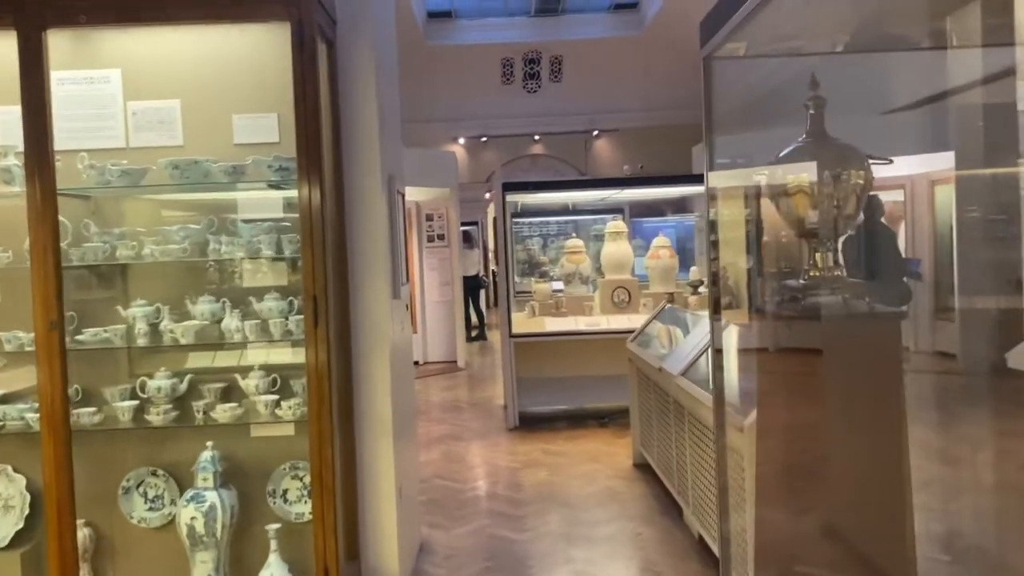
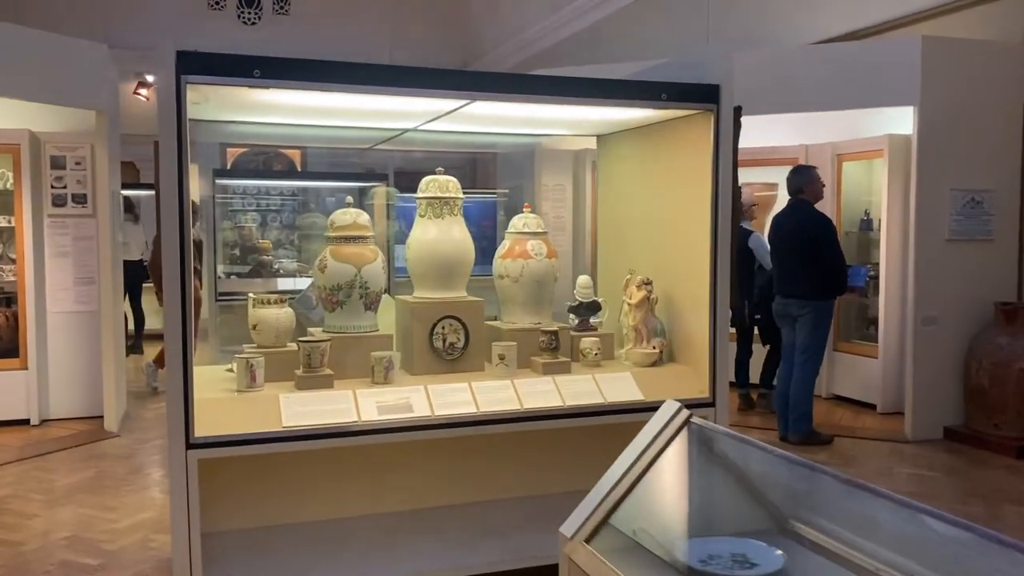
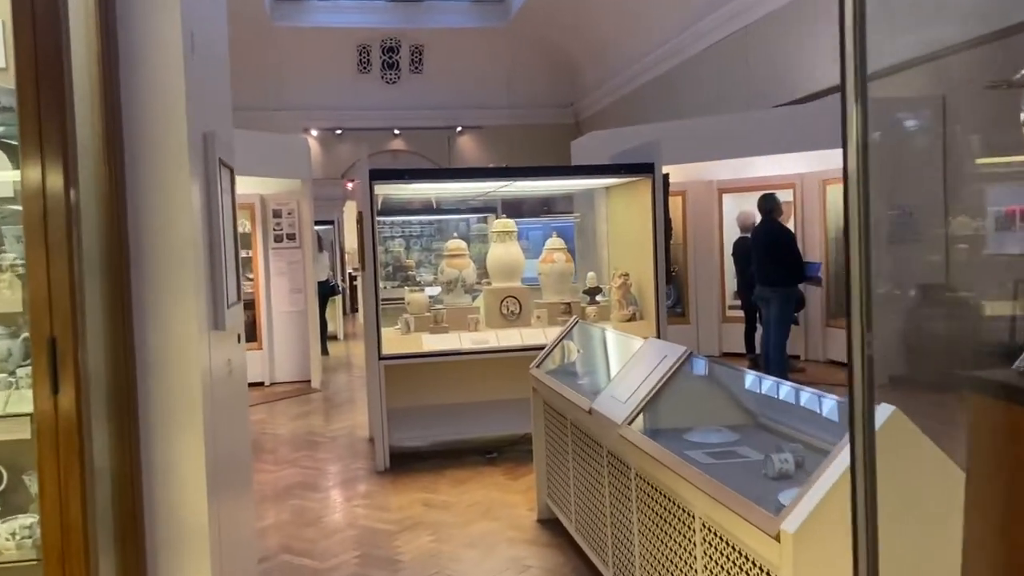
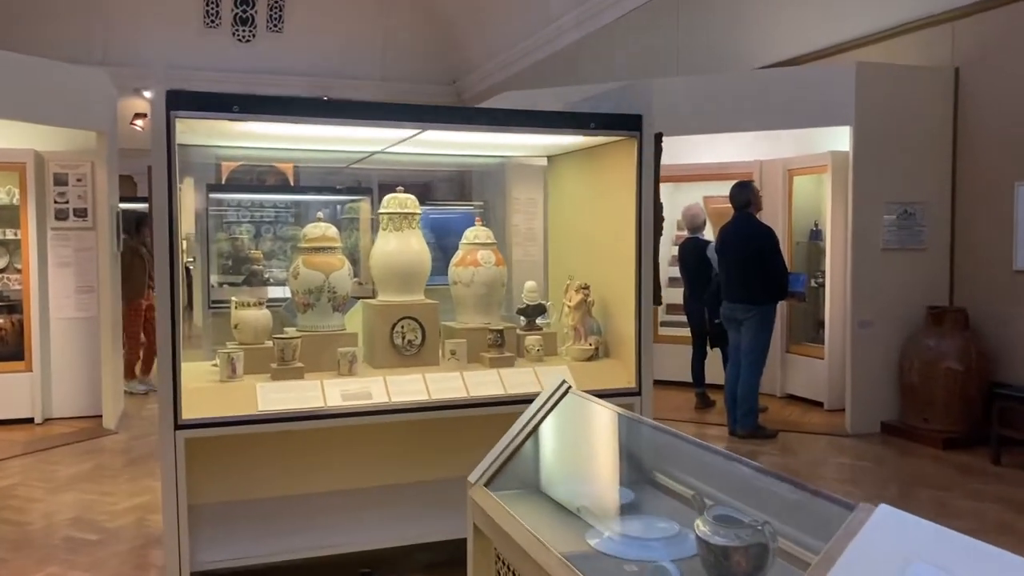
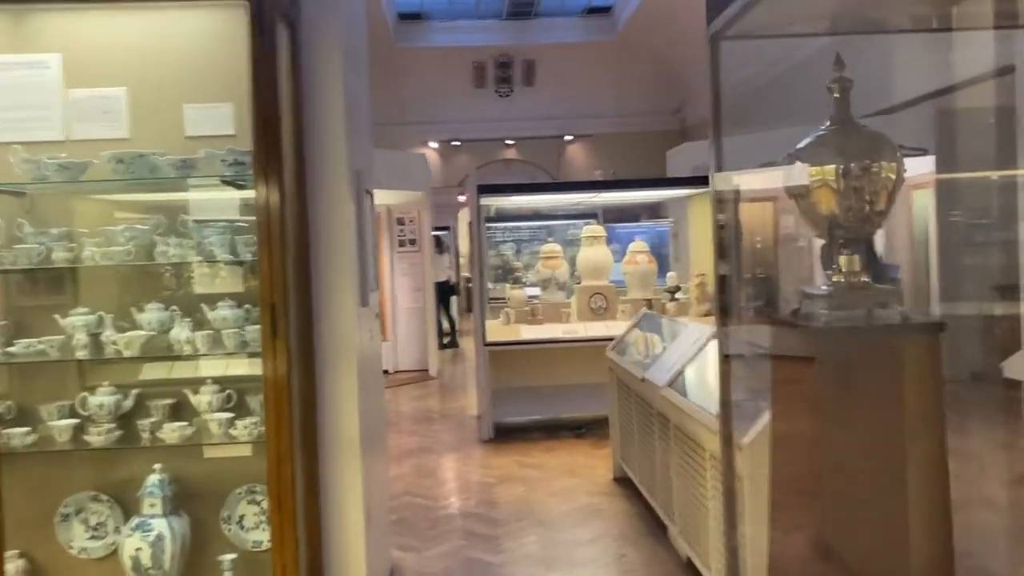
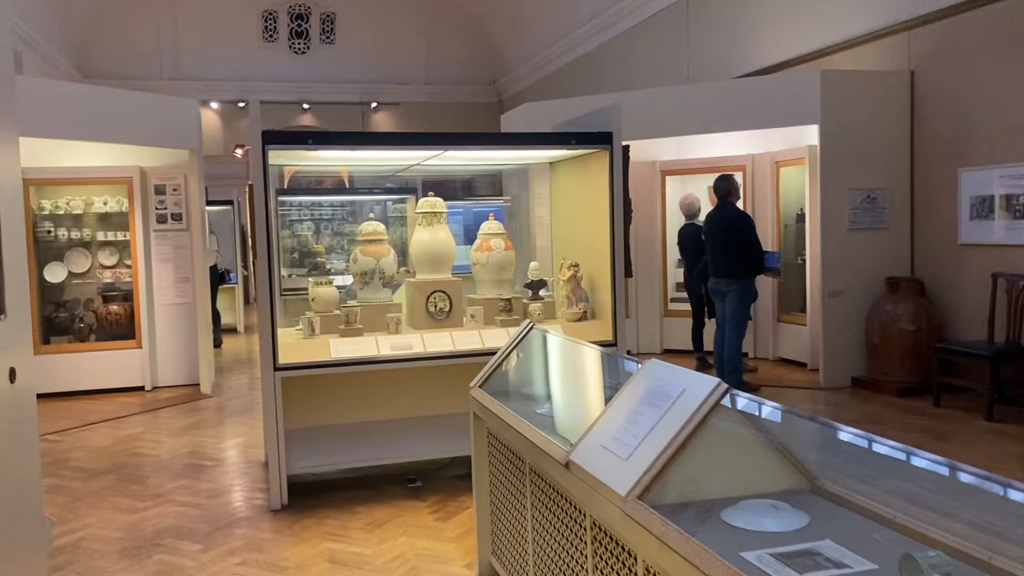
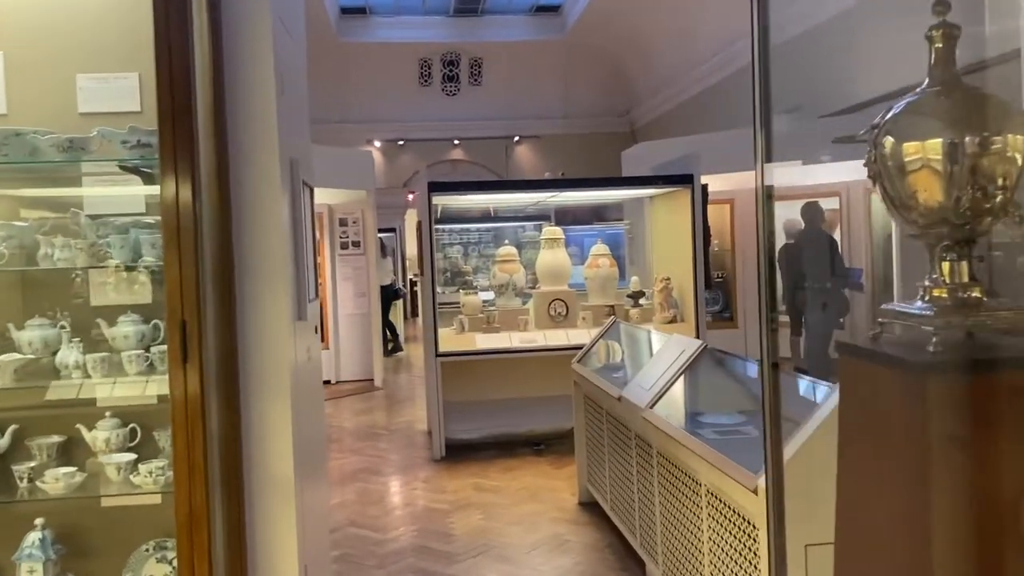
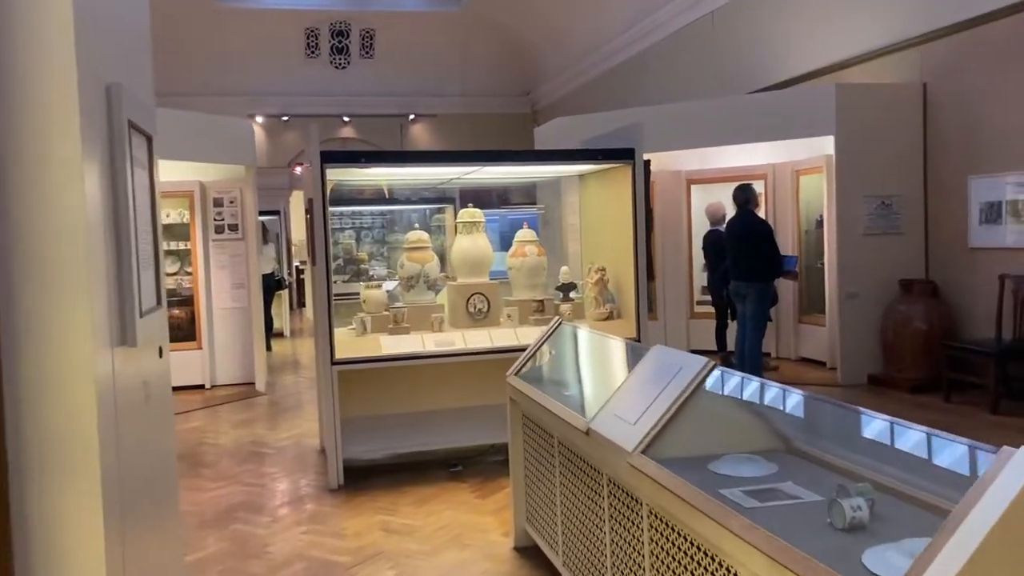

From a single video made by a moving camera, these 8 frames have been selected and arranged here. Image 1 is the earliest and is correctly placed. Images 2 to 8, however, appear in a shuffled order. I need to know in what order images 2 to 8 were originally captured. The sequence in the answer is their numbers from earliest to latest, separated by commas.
5, 7, 3, 8, 6, 4, 2
